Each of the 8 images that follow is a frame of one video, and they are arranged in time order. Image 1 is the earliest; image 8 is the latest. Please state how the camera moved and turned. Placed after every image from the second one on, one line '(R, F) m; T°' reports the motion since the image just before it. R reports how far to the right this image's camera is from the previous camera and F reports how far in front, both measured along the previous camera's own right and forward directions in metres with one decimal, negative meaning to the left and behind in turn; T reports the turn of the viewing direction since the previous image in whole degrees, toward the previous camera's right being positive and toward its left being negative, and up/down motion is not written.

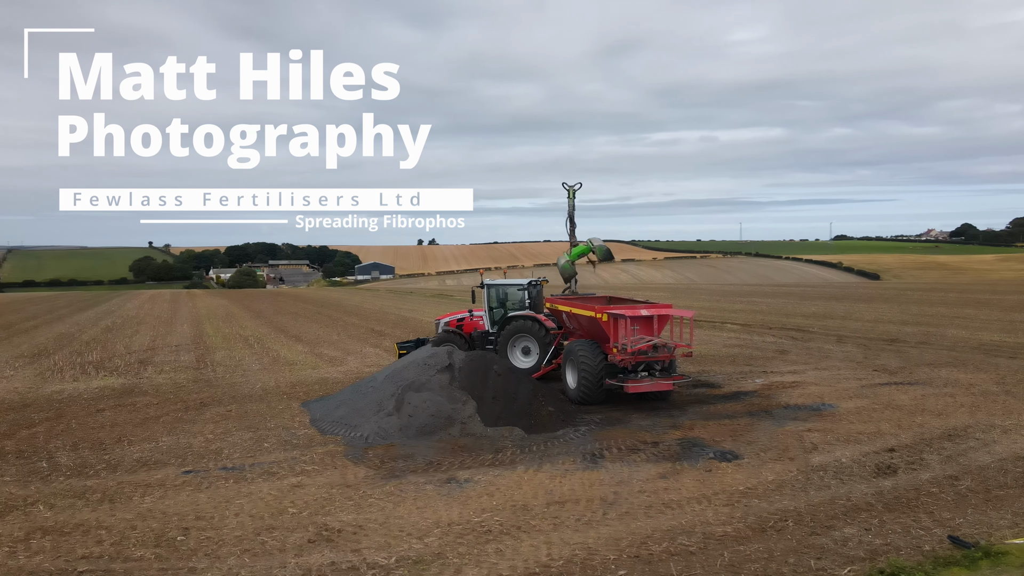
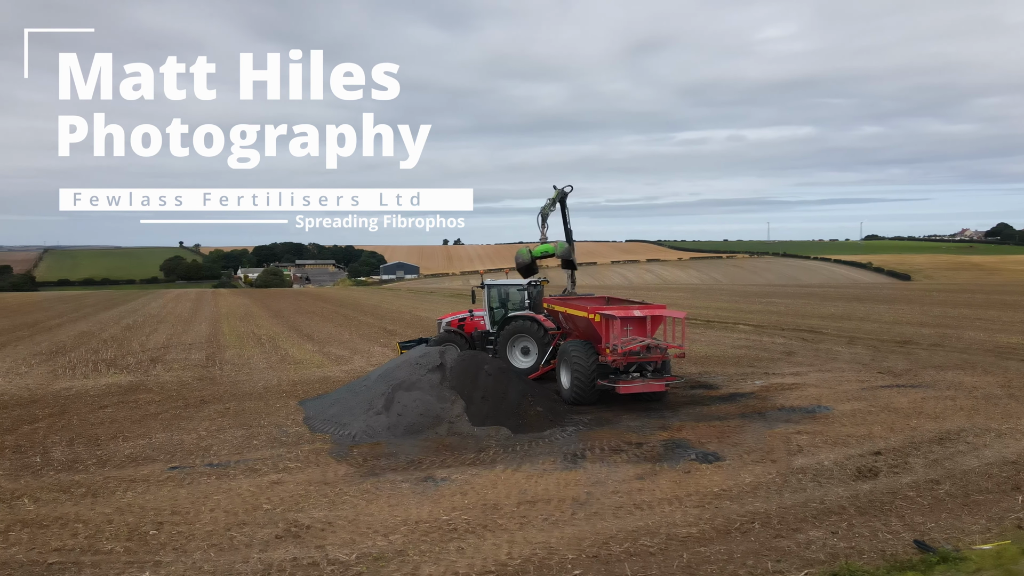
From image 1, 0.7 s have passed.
(+0.4, 0.0) m; -2°
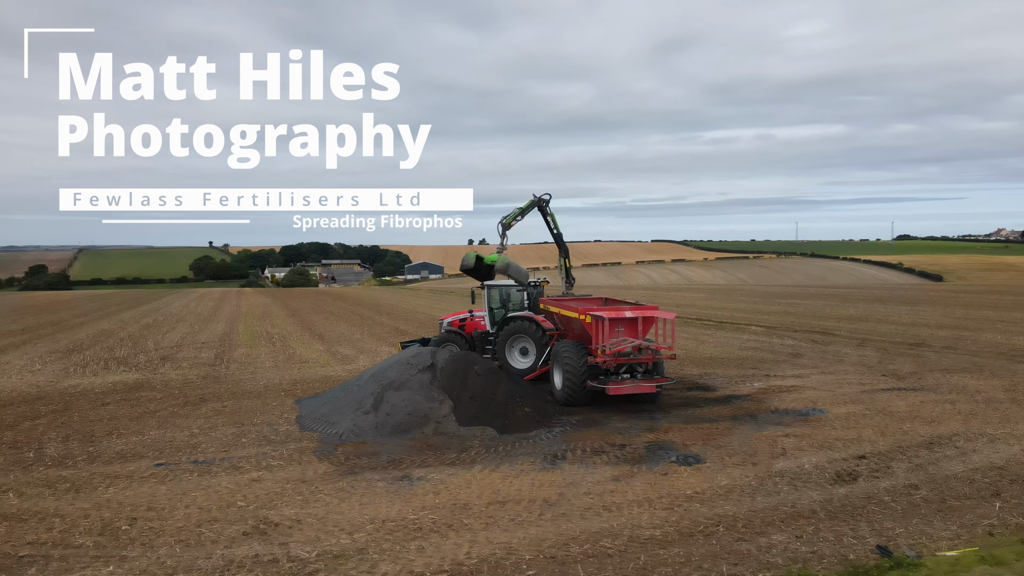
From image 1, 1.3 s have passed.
(+0.4, 0.0) m; -2°
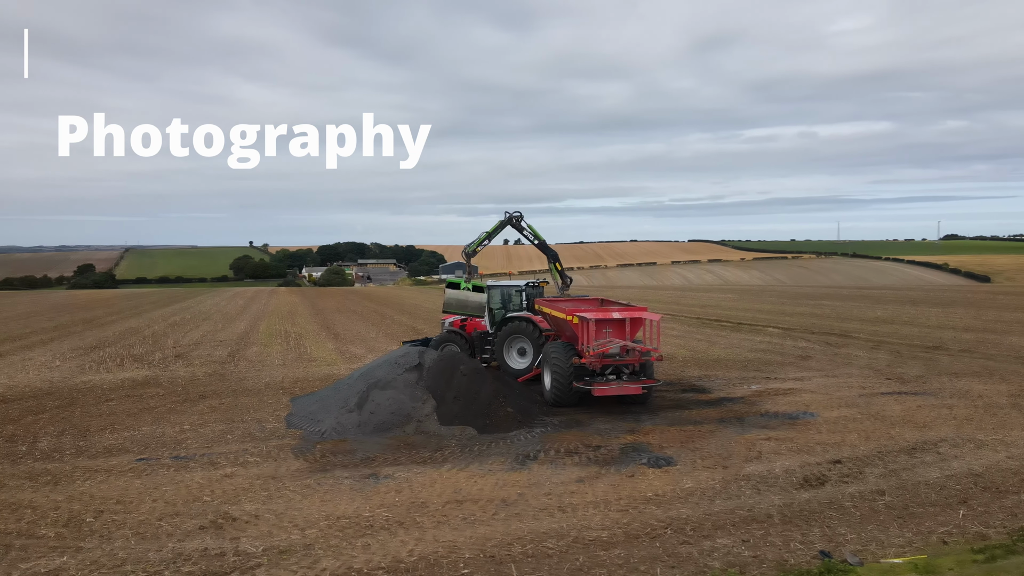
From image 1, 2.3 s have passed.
(+0.6, 0.0) m; -2°
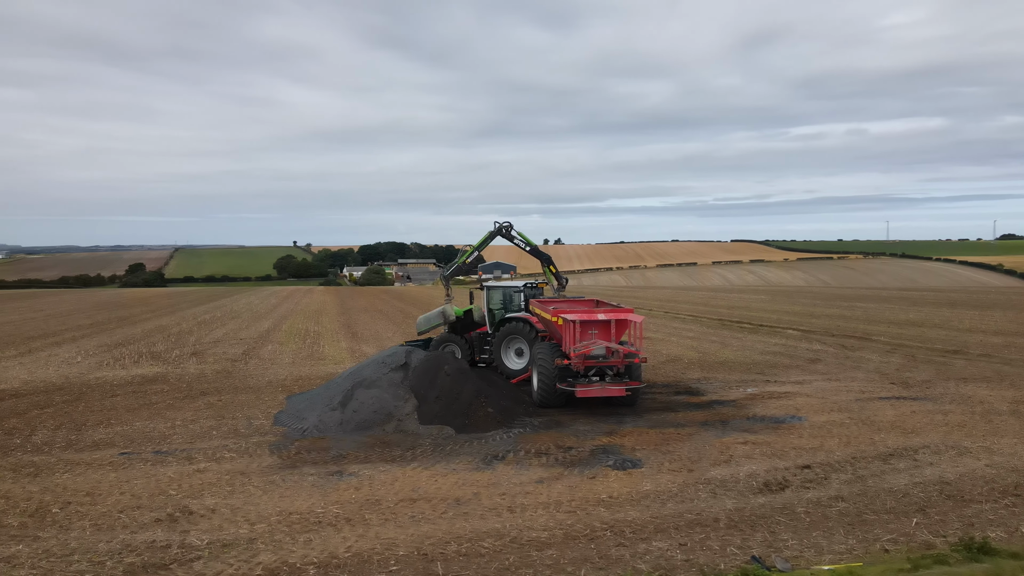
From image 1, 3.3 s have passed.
(+0.7, 0.0) m; -3°
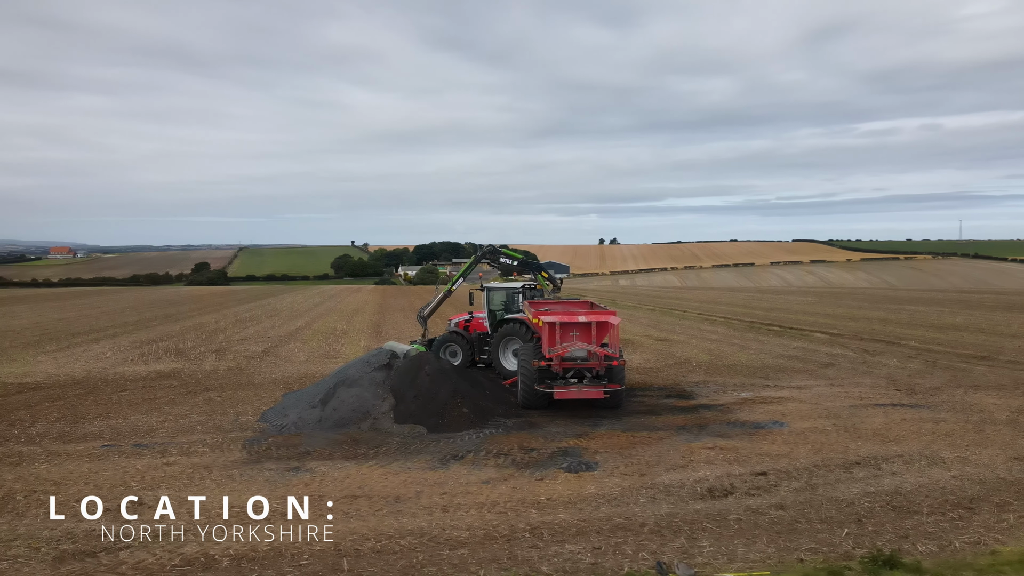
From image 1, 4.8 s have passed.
(+0.9, 0.0) m; -4°
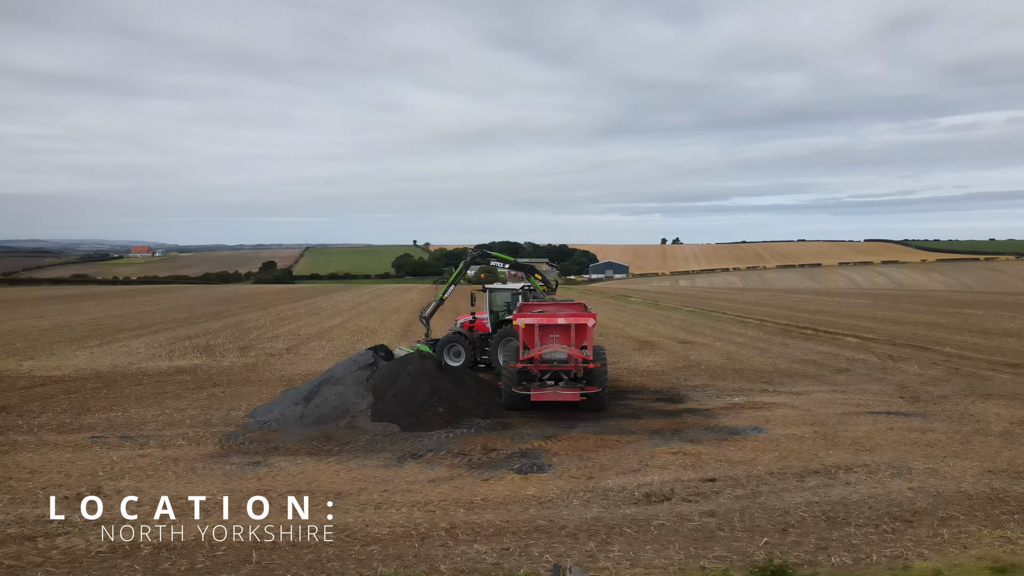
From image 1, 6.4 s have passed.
(+1.0, -0.1) m; -4°
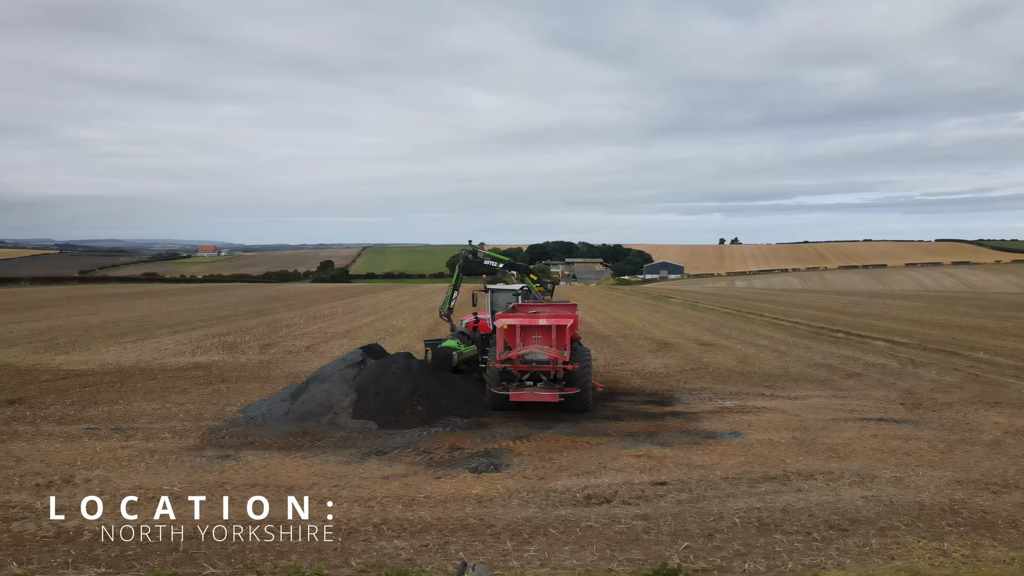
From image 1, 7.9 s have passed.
(+0.9, -0.1) m; -4°
